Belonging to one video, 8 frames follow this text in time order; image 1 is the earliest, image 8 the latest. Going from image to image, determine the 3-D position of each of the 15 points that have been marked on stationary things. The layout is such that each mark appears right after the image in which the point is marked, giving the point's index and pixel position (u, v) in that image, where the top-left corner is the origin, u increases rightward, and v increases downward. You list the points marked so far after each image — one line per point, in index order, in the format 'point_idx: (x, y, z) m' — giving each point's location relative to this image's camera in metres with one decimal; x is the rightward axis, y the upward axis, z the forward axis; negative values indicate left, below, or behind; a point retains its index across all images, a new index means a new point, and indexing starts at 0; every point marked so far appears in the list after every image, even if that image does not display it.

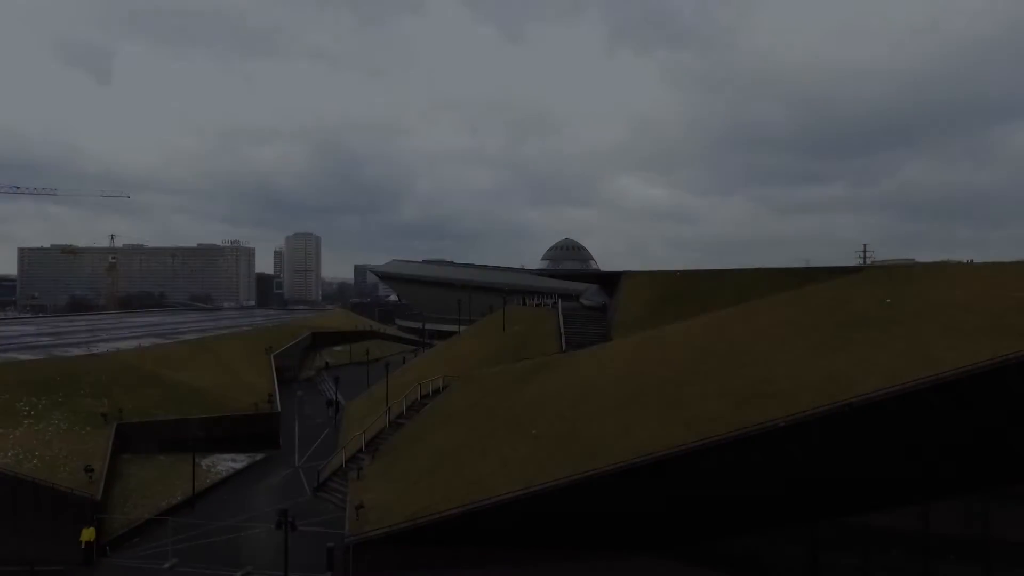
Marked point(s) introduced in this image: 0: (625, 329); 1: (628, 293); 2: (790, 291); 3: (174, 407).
0: (+3.1, -1.2, +17.4) m
1: (+3.5, -0.2, +19.3) m
2: (+6.2, -0.1, +14.3) m
3: (-9.5, -3.3, +17.9) m
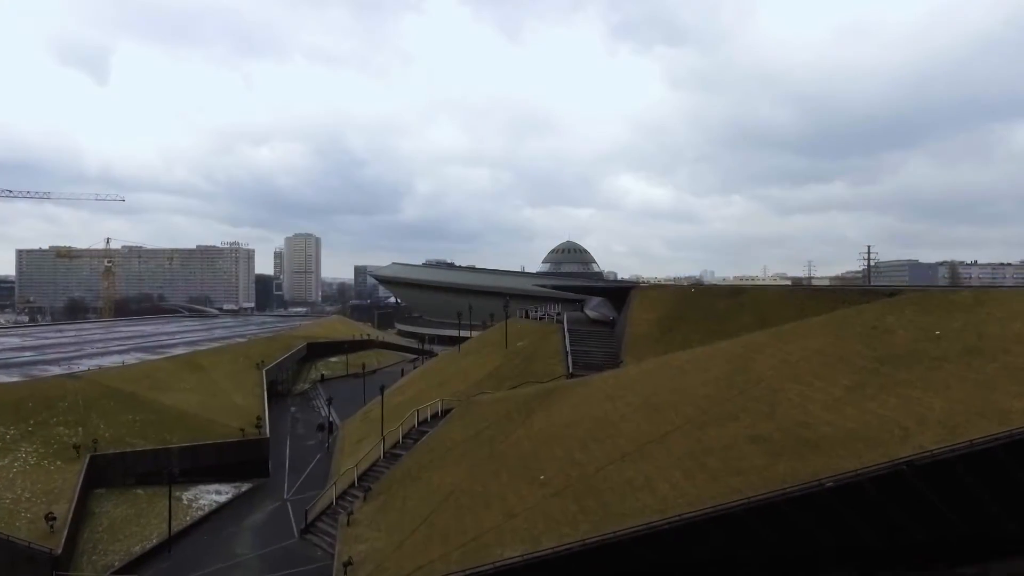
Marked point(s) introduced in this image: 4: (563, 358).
0: (+3.2, -1.6, +16.2) m
1: (+3.6, -0.6, +18.2) m
2: (+6.3, -0.6, +13.1) m
3: (-9.4, -3.8, +16.8) m
4: (+1.5, -2.1, +18.6) m
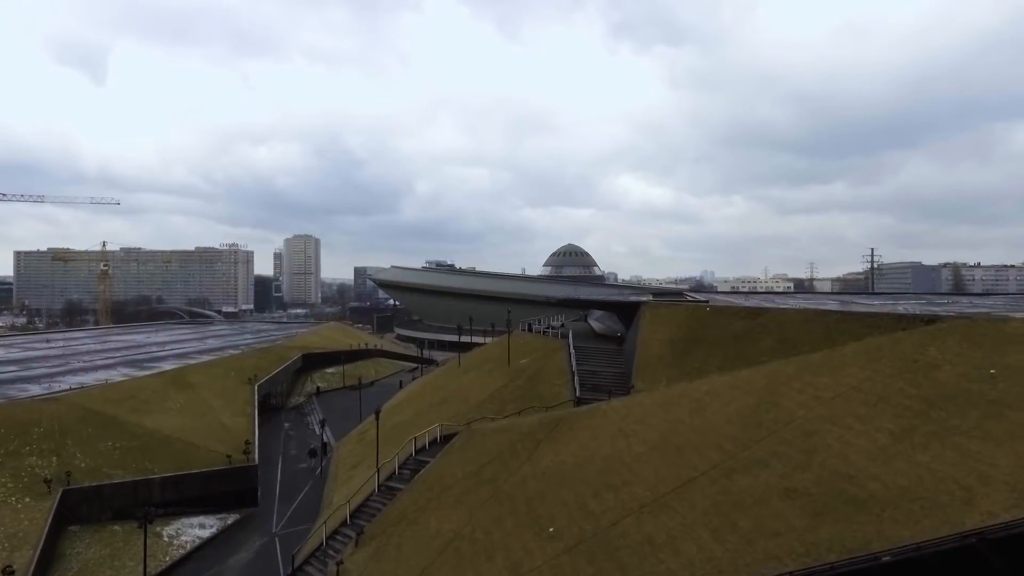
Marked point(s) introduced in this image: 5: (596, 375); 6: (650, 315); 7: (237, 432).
0: (+3.3, -2.1, +15.2) m
1: (+3.7, -1.1, +17.1) m
2: (+6.4, -1.0, +12.1) m
3: (-9.3, -4.3, +15.7) m
4: (+1.6, -2.6, +17.5) m
5: (+2.4, -2.4, +18.0) m
6: (+3.8, -0.8, +17.8) m
7: (-8.3, -4.4, +19.3) m
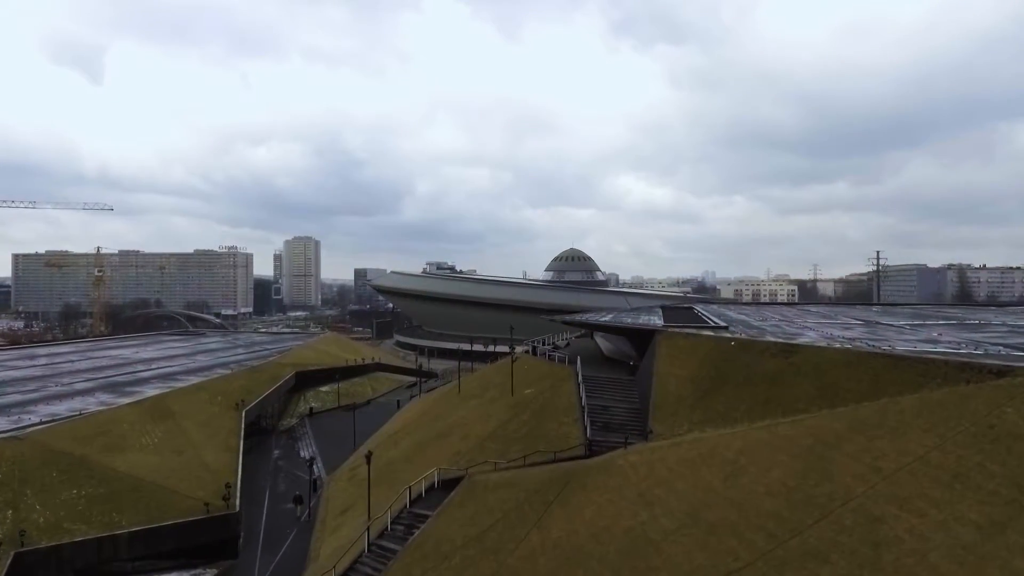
0: (+3.4, -2.8, +13.7) m
1: (+3.8, -1.8, +15.7) m
2: (+6.5, -1.8, +10.6) m
3: (-9.2, -5.1, +14.3) m
4: (+1.7, -3.3, +16.1) m
5: (+2.5, -3.2, +16.5) m
6: (+3.9, -1.5, +16.3) m
7: (-8.2, -5.1, +17.8) m
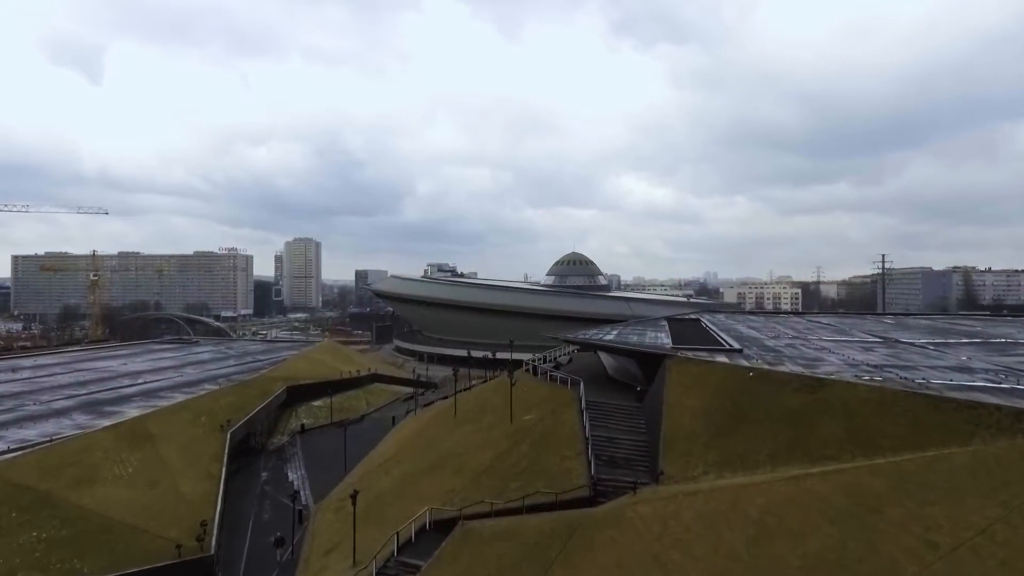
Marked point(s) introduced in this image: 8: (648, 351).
0: (+3.3, -3.4, +12.5) m
1: (+3.7, -2.4, +14.4) m
2: (+6.4, -2.3, +9.4) m
3: (-9.2, -5.6, +13.1) m
4: (+1.7, -3.8, +14.9) m
5: (+2.5, -3.7, +15.3) m
6: (+3.9, -2.0, +15.1) m
7: (-8.2, -5.7, +16.6) m
8: (+3.7, -1.7, +17.6) m
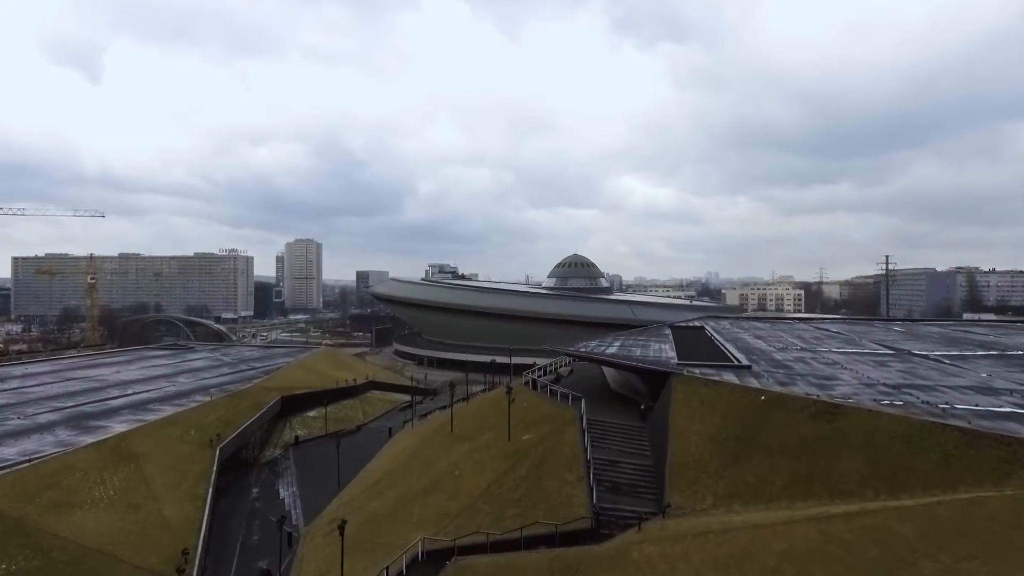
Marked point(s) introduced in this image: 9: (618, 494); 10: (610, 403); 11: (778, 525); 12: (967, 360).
0: (+3.3, -3.7, +11.7) m
1: (+3.7, -2.7, +13.7) m
2: (+6.4, -2.7, +8.6) m
3: (-9.3, -6.0, +12.3) m
4: (+1.6, -4.2, +14.1) m
5: (+2.4, -4.1, +14.6) m
6: (+3.8, -2.4, +14.3) m
7: (-8.2, -6.0, +15.8) m
8: (+3.7, -2.1, +16.8) m
9: (+2.2, -4.3, +13.4) m
10: (+2.9, -3.4, +18.8) m
11: (+3.9, -3.5, +9.4) m
12: (+13.7, -2.2, +19.3) m
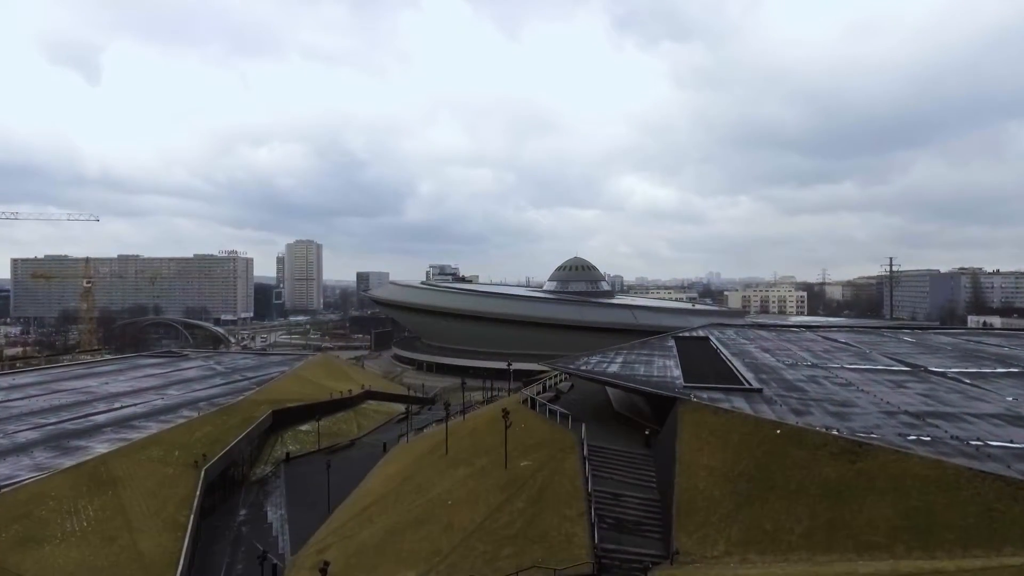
0: (+3.2, -4.2, +10.7) m
1: (+3.6, -3.2, +12.7) m
2: (+6.3, -3.1, +7.6) m
3: (-9.4, -6.4, +11.4) m
4: (+1.5, -4.6, +13.1) m
5: (+2.3, -4.5, +13.6) m
6: (+3.8, -2.8, +13.4) m
7: (-8.3, -6.5, +14.9) m
8: (+3.6, -2.5, +15.8) m
9: (+2.1, -4.8, +12.5) m
10: (+2.8, -3.8, +17.8) m
11: (+3.8, -4.0, +8.4) m
12: (+13.6, -2.6, +18.3) m
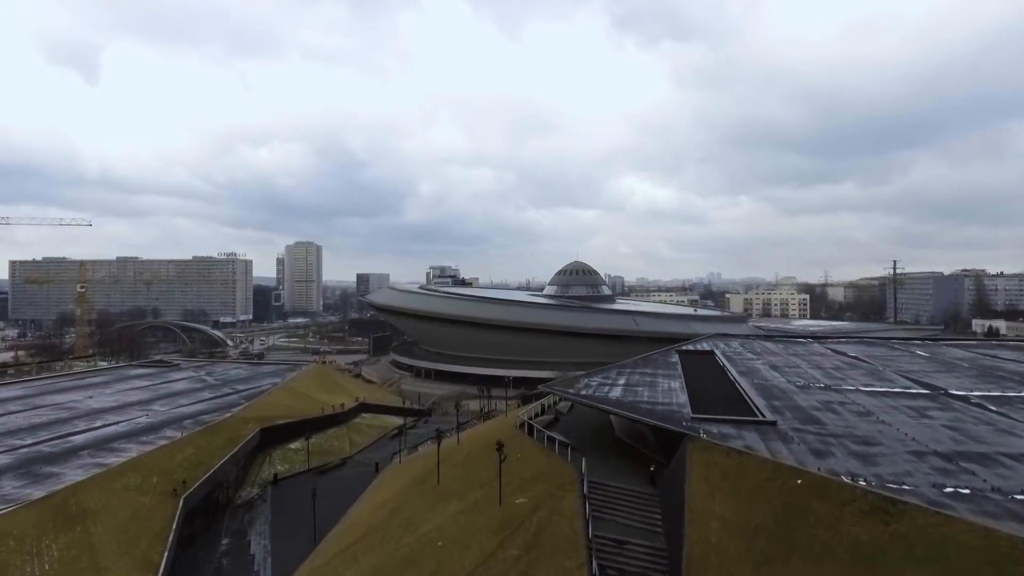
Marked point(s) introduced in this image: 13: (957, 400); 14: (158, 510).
0: (+3.1, -4.8, +9.6) m
1: (+3.5, -3.8, +11.6) m
2: (+6.2, -3.7, +6.5) m
3: (-9.5, -7.0, +10.3) m
4: (+1.4, -5.2, +12.0) m
5: (+2.2, -5.1, +12.5) m
6: (+3.6, -3.4, +12.2) m
7: (-8.4, -7.1, +13.8) m
8: (+3.5, -3.1, +14.7) m
9: (+2.0, -5.3, +11.4) m
10: (+2.7, -4.4, +16.7) m
11: (+3.7, -4.5, +7.3) m
12: (+13.5, -3.2, +17.2) m
13: (+12.7, -3.2, +18.3) m
14: (-10.5, -6.6, +19.0) m
